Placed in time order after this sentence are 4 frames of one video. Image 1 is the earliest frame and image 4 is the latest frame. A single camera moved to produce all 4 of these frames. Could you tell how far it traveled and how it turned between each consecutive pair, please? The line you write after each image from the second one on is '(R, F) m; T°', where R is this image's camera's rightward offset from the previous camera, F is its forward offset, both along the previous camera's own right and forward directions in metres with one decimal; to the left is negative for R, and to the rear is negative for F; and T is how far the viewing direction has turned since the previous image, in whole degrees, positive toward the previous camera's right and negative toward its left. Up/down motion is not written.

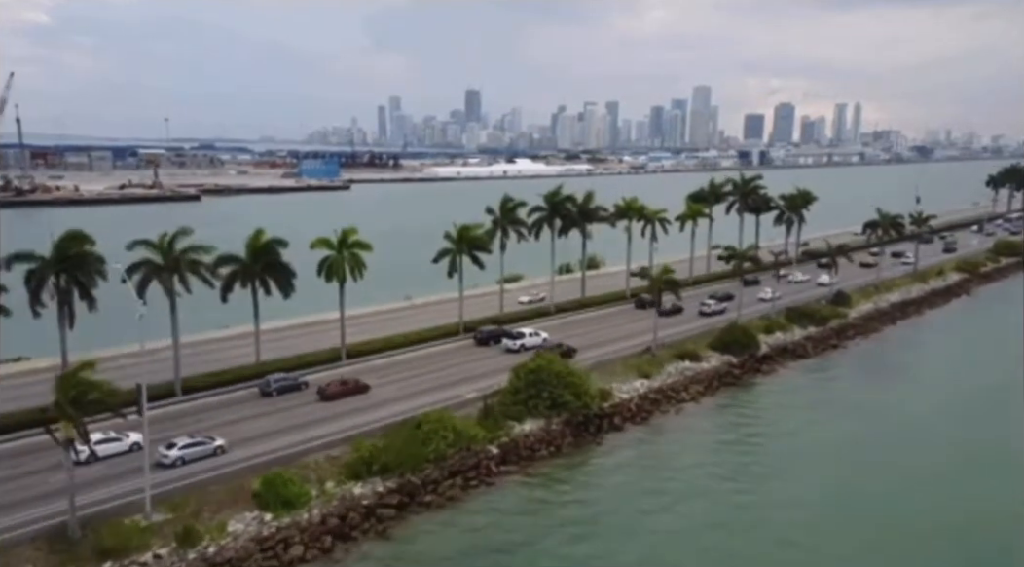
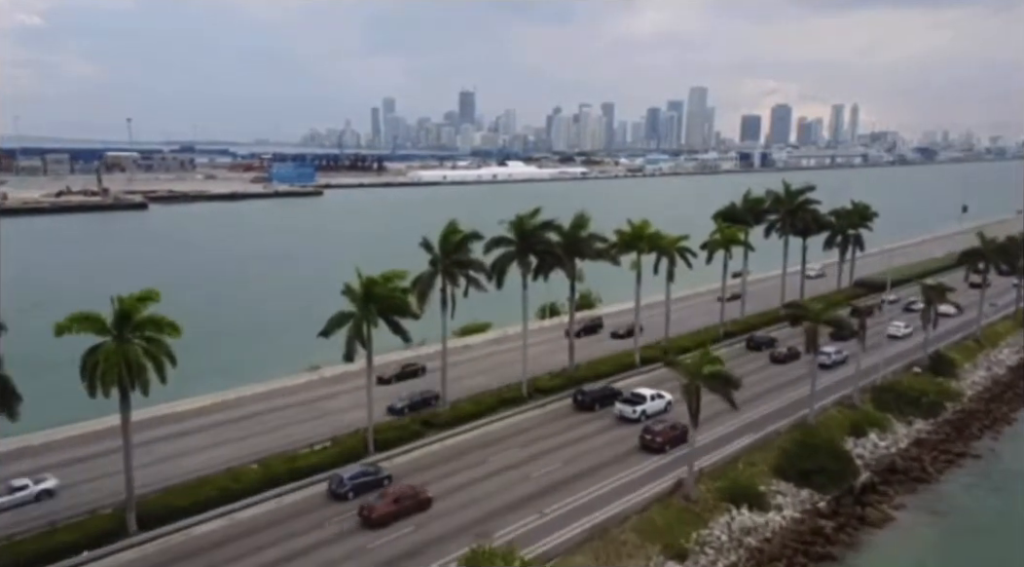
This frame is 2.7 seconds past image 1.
(+2.2, +20.3) m; 0°
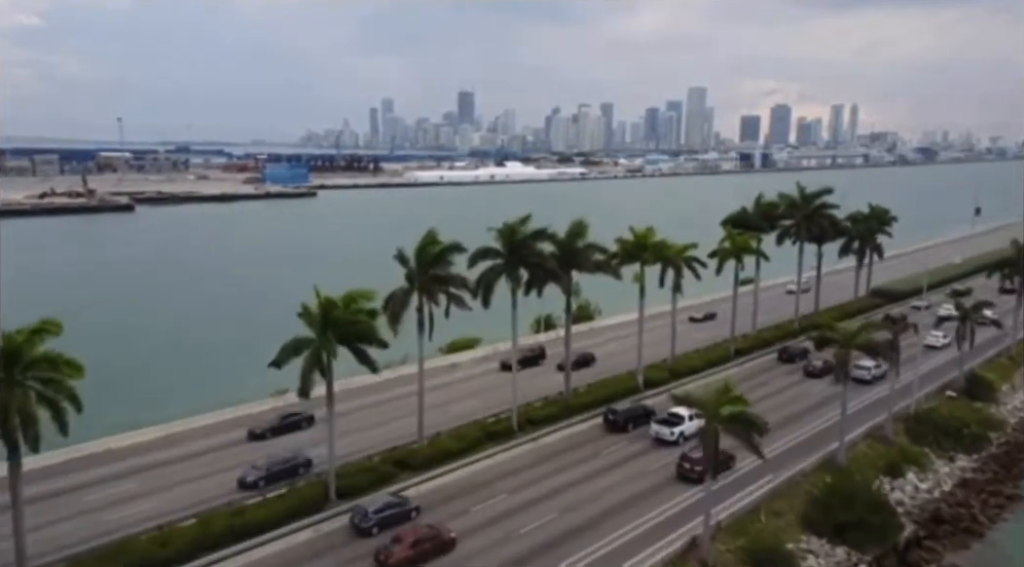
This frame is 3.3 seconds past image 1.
(+0.5, +4.6) m; 0°
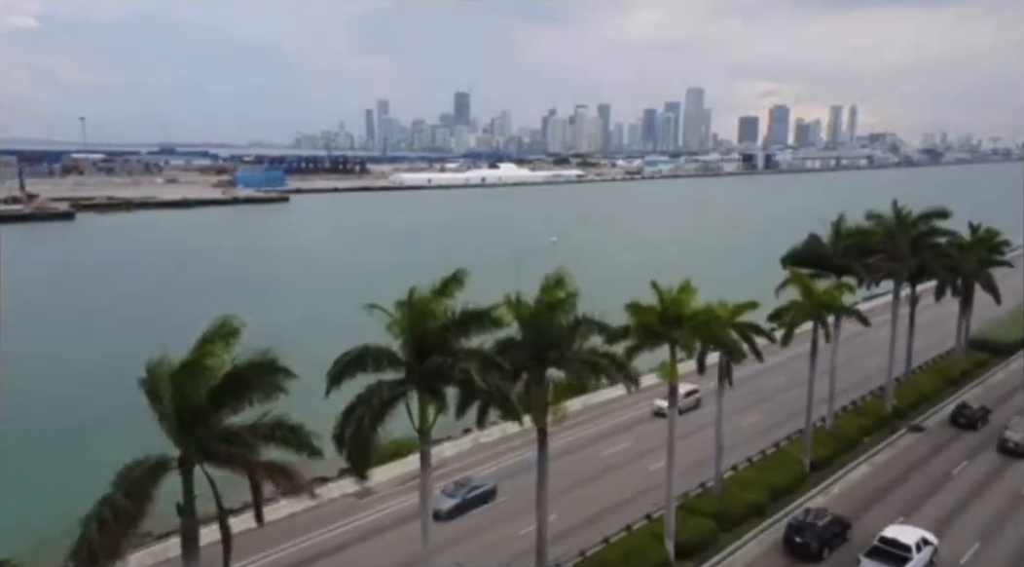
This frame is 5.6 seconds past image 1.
(+1.9, +17.6) m; 0°
